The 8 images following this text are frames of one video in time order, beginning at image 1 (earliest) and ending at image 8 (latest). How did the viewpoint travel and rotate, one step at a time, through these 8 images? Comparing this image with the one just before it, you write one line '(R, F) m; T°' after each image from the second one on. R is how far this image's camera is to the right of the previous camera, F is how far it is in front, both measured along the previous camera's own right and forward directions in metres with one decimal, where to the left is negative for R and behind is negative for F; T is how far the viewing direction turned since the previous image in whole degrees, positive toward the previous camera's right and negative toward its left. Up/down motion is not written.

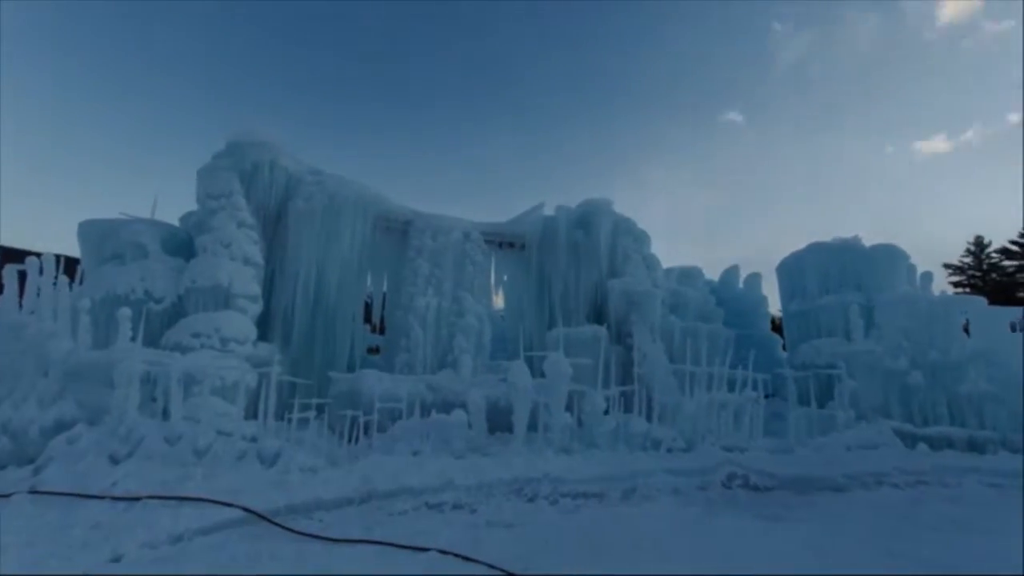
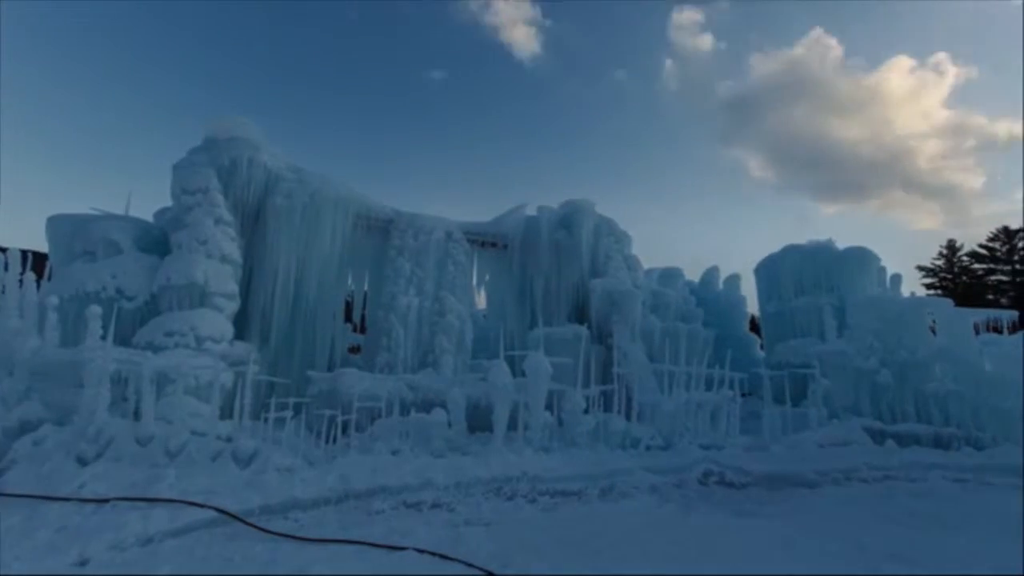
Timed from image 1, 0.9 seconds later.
(+0.2, -0.1) m; +2°
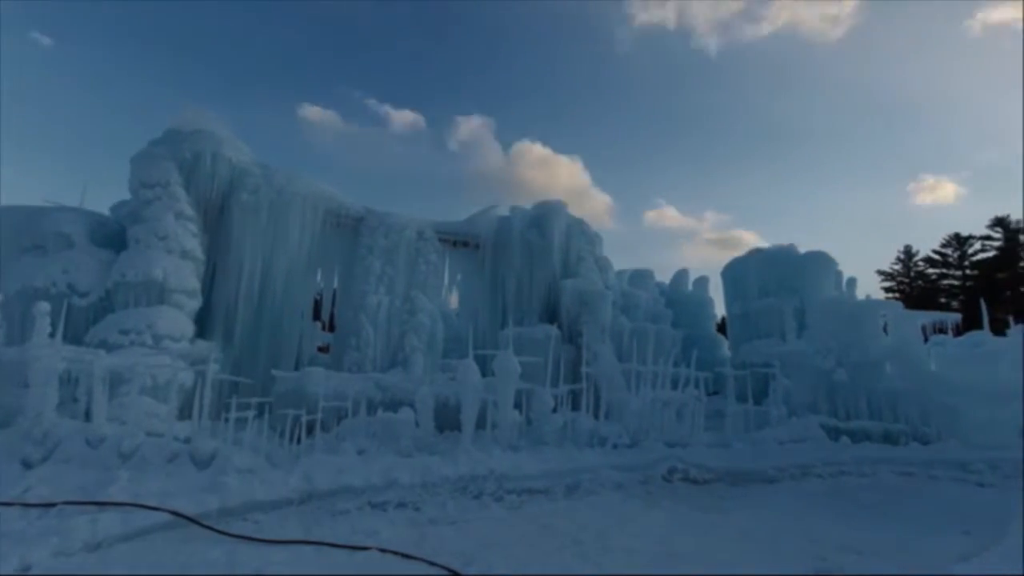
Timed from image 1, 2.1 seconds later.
(+0.3, -0.1) m; +3°
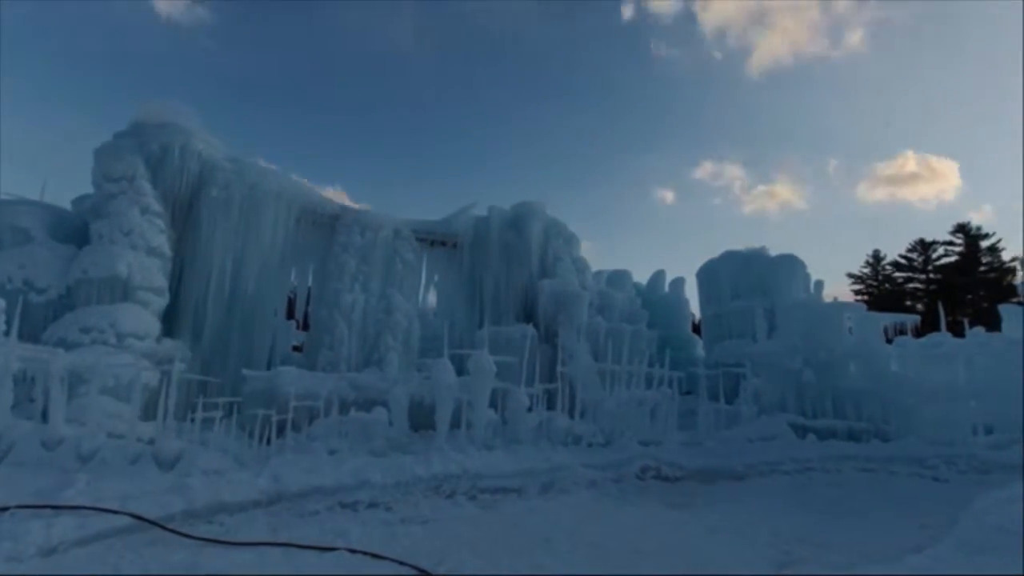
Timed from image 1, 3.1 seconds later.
(+0.2, -0.1) m; +2°
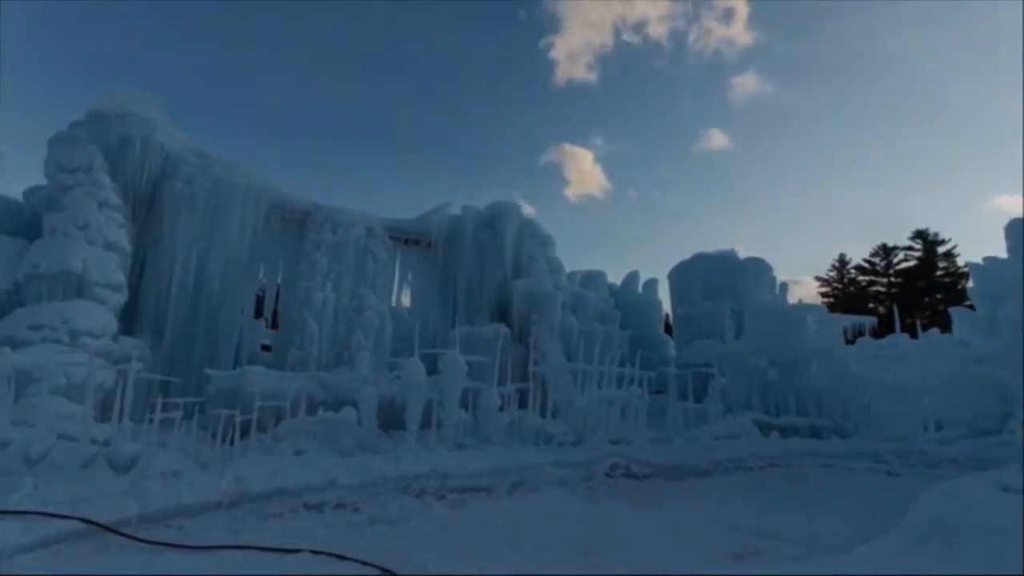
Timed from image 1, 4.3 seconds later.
(+0.2, -0.1) m; +3°
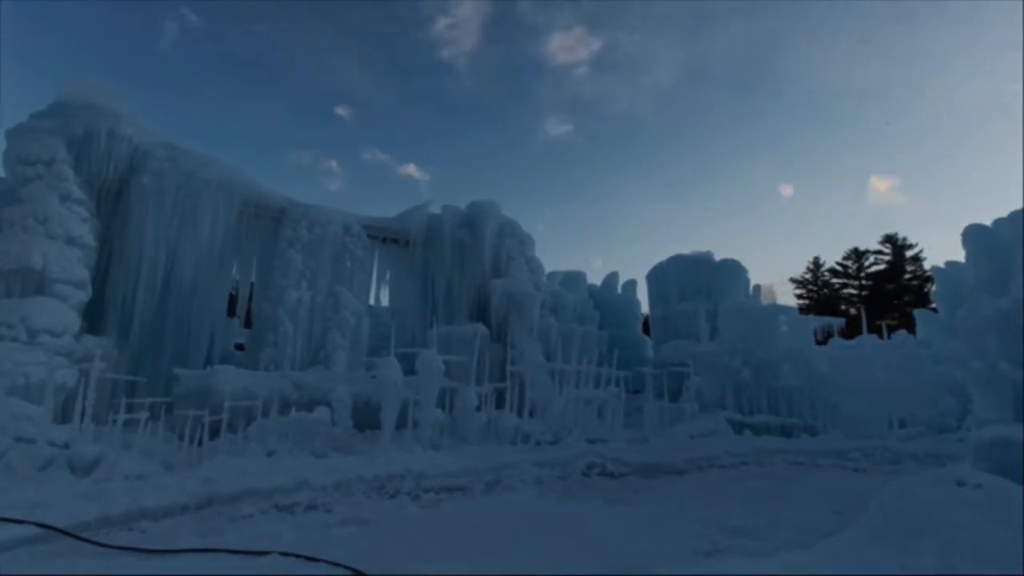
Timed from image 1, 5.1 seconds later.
(+0.1, +1.8) m; -17°
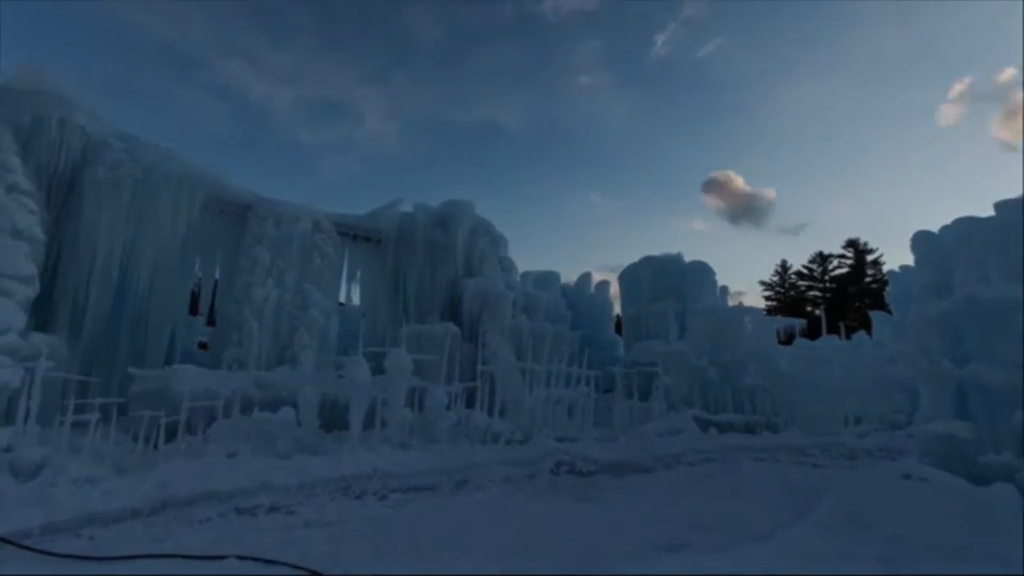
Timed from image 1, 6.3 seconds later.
(+0.1, 0.0) m; +3°
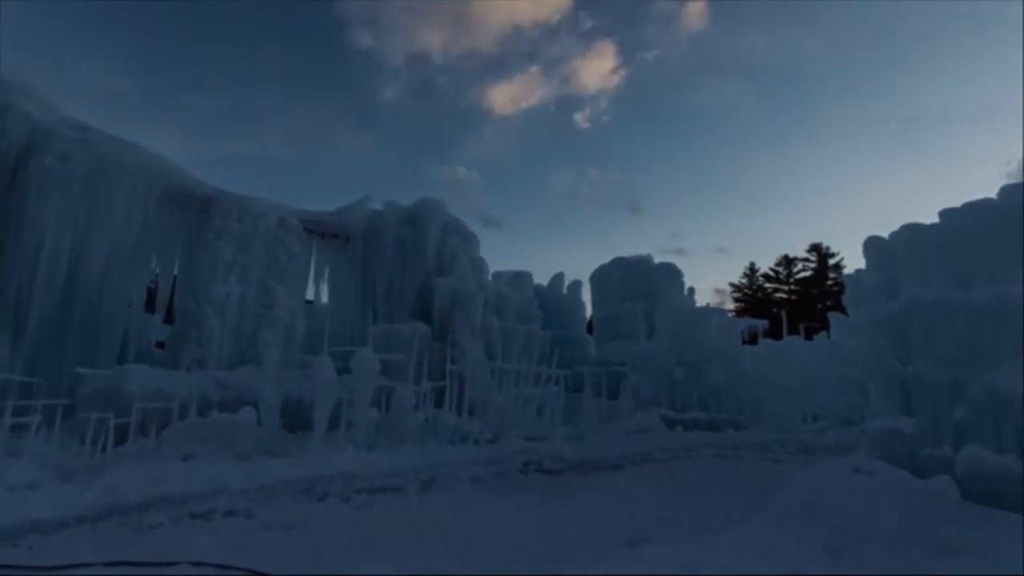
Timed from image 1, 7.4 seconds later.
(+0.1, 0.0) m; +3°
